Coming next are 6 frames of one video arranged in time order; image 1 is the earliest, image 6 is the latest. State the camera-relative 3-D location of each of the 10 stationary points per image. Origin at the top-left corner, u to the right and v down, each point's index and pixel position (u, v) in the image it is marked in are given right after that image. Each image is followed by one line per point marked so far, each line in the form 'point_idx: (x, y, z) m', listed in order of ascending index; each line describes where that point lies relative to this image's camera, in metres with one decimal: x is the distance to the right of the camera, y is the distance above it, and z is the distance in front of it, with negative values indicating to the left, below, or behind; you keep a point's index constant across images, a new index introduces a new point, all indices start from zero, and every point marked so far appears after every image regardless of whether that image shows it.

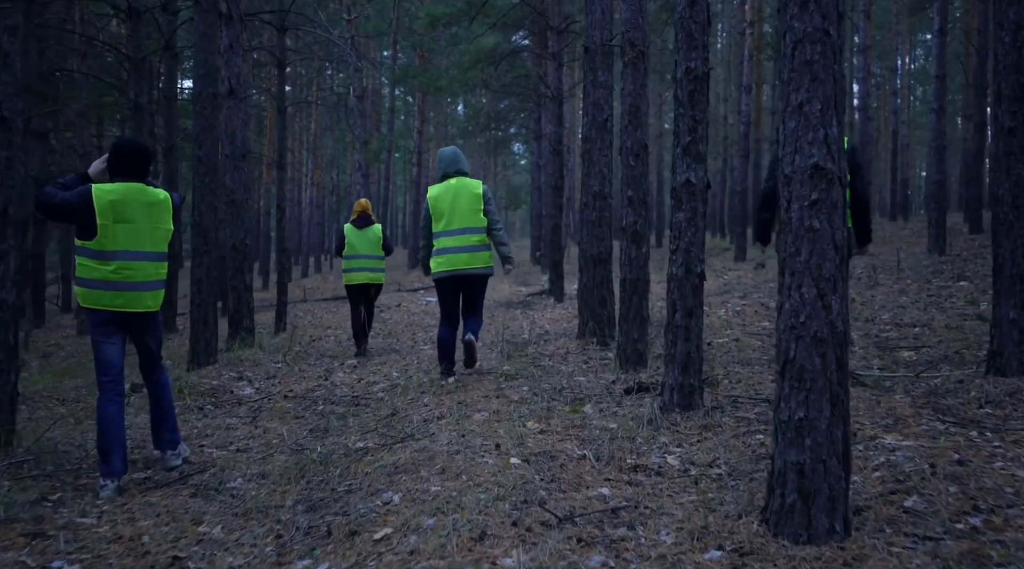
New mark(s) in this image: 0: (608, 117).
0: (+1.0, +1.8, +9.9) m
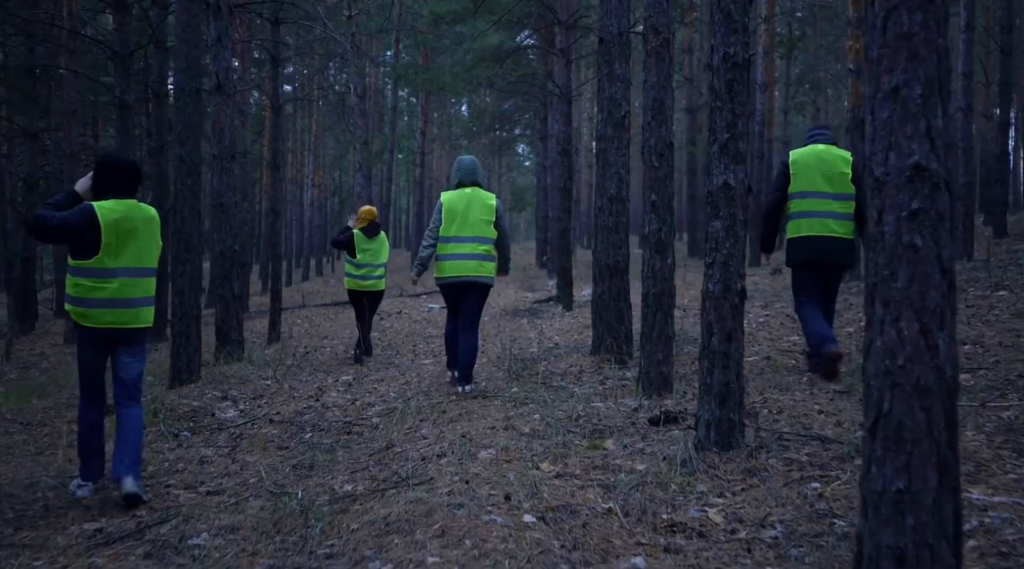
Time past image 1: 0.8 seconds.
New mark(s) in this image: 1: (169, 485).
0: (+1.1, +1.7, +9.1) m
1: (-2.2, -1.3, +6.0) m
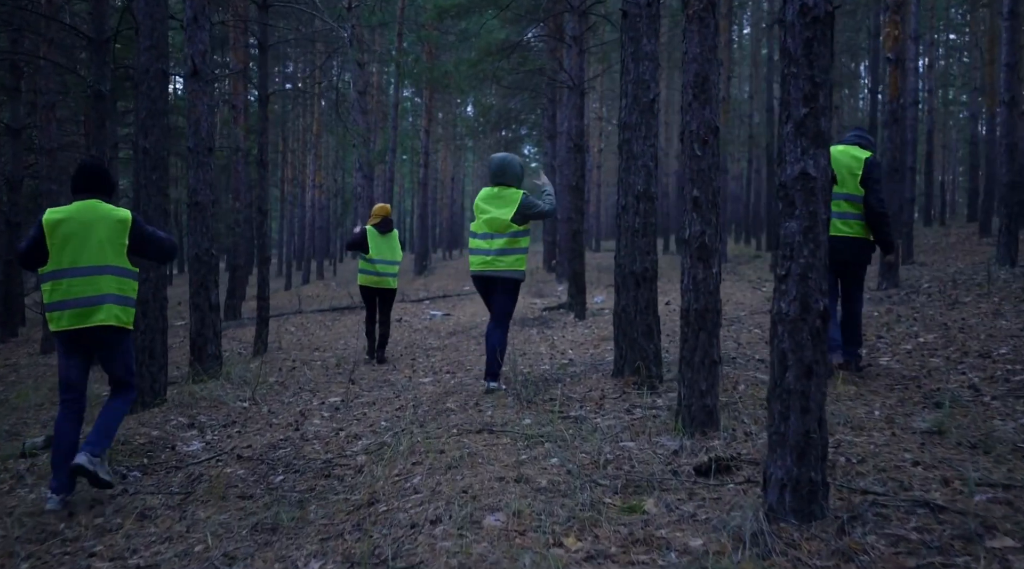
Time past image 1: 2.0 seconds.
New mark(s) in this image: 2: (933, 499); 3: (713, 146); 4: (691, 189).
0: (+1.2, +1.6, +7.8) m
1: (-2.2, -1.4, +4.8) m
2: (+1.9, -1.0, +4.2) m
3: (+1.3, +0.9, +6.0) m
4: (+1.1, +0.6, +5.9) m
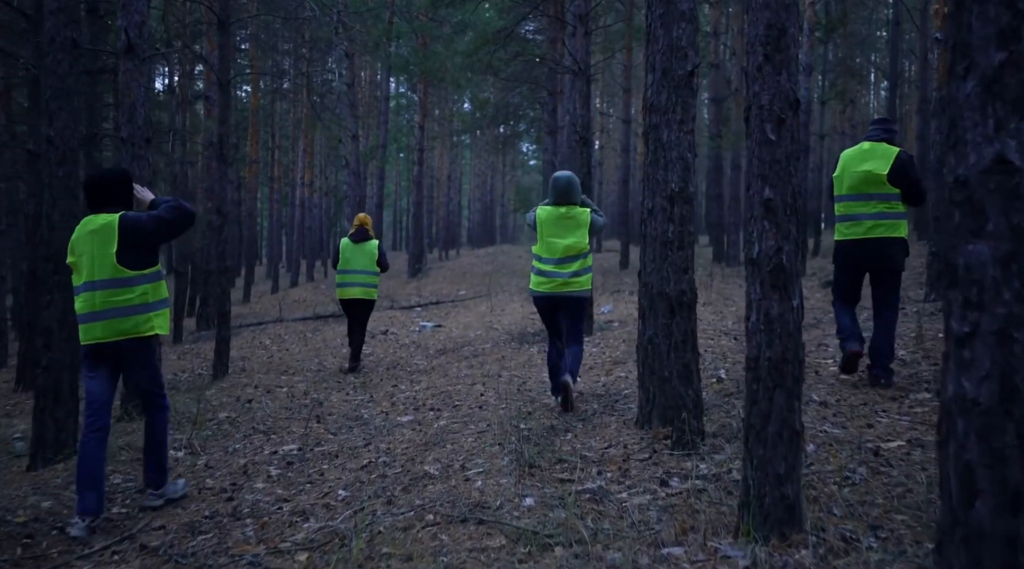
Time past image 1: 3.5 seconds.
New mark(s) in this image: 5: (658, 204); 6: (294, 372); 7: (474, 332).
0: (+1.2, +1.4, +6.1) m
1: (-2.2, -1.6, +3.0) m
2: (+1.9, -1.1, +2.5) m
3: (+1.3, +0.7, +4.2) m
4: (+1.1, +0.4, +4.2) m
5: (+1.0, +0.5, +6.1) m
6: (-2.8, -1.1, +12.0) m
7: (-0.6, -0.8, +14.8) m
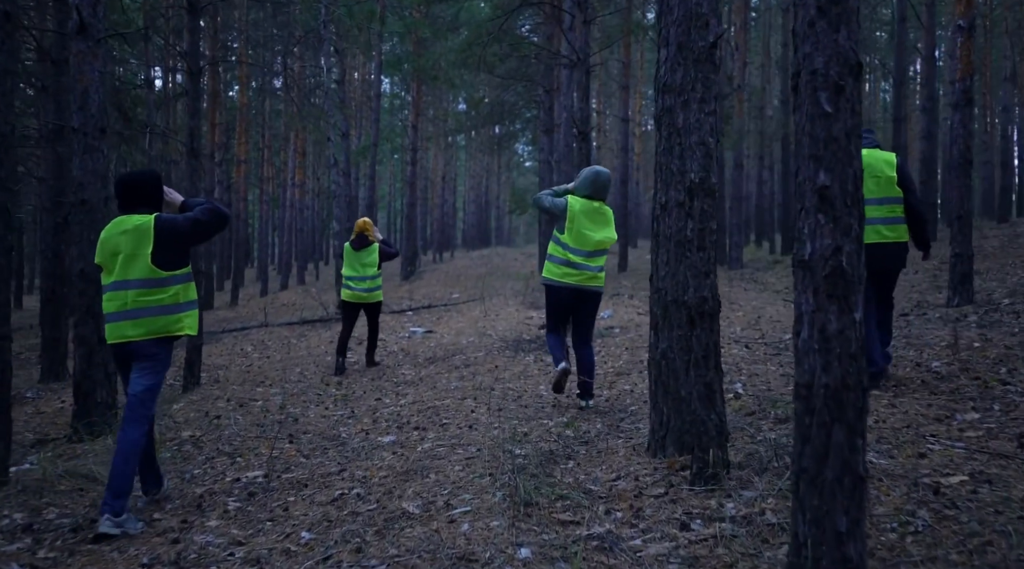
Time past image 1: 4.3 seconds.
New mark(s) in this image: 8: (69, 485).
0: (+1.1, +1.4, +5.2) m
1: (-2.2, -1.6, +2.2) m
2: (+1.9, -1.2, +1.6) m
3: (+1.2, +0.7, +3.4) m
4: (+1.1, +0.4, +3.4) m
5: (+0.9, +0.5, +5.3) m
6: (-2.9, -1.2, +11.1) m
7: (-0.7, -0.8, +13.9) m
8: (-3.0, -1.4, +6.4) m
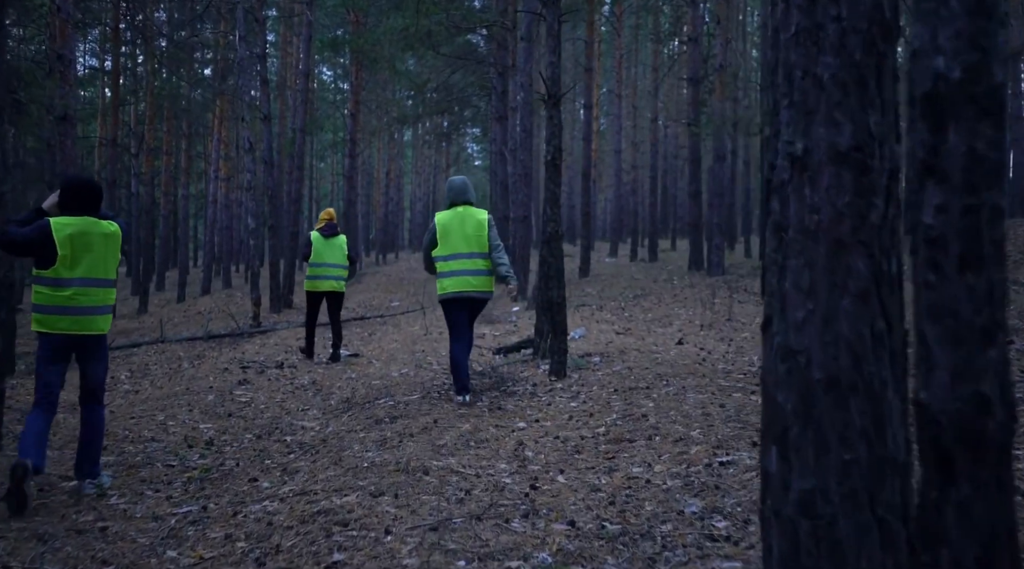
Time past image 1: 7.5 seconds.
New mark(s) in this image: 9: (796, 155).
0: (+1.0, +1.2, +2.1) m
1: (-2.2, -1.7, -1.2) m
2: (+1.9, -1.3, -1.5) m
3: (+1.2, +0.5, +0.2) m
4: (+1.1, +0.3, +0.2) m
5: (+0.8, +0.4, +2.1) m
6: (-3.3, -1.3, +7.7) m
7: (-1.3, -1.0, +10.7) m
8: (-3.2, -1.5, +3.0) m
9: (+0.7, +0.3, +2.2) m
